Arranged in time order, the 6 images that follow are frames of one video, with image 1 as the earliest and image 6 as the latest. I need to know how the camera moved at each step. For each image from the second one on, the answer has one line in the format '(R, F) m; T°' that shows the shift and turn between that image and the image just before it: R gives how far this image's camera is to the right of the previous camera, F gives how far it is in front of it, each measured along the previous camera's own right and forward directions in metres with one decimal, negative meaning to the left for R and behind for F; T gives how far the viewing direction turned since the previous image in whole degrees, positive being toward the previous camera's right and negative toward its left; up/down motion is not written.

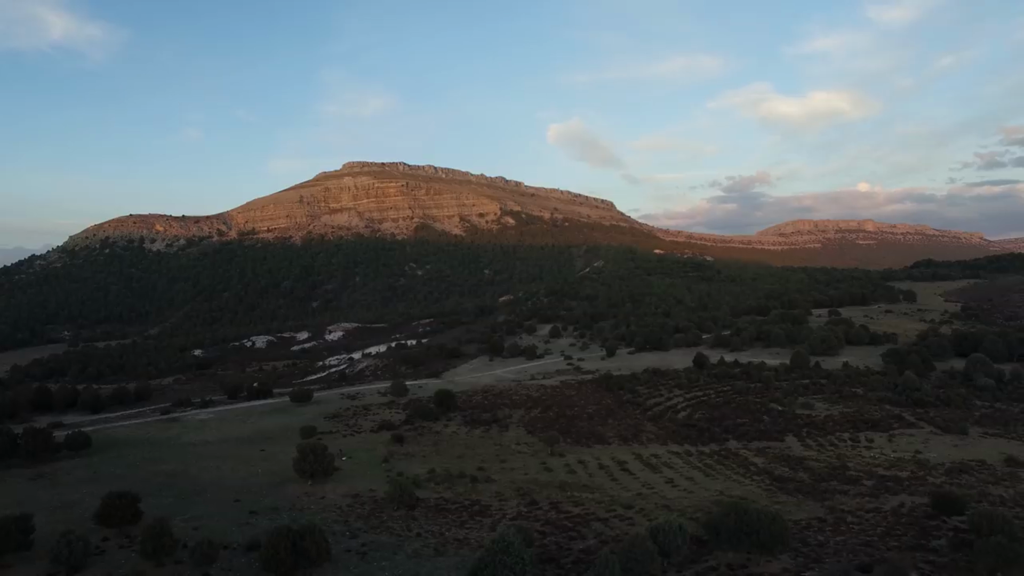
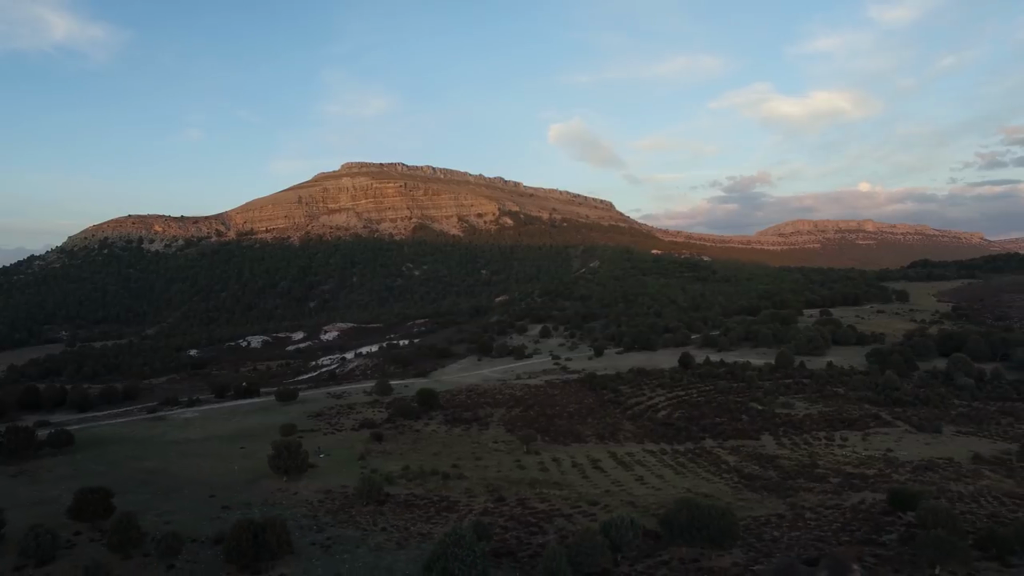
(+1.0, -0.4) m; 0°
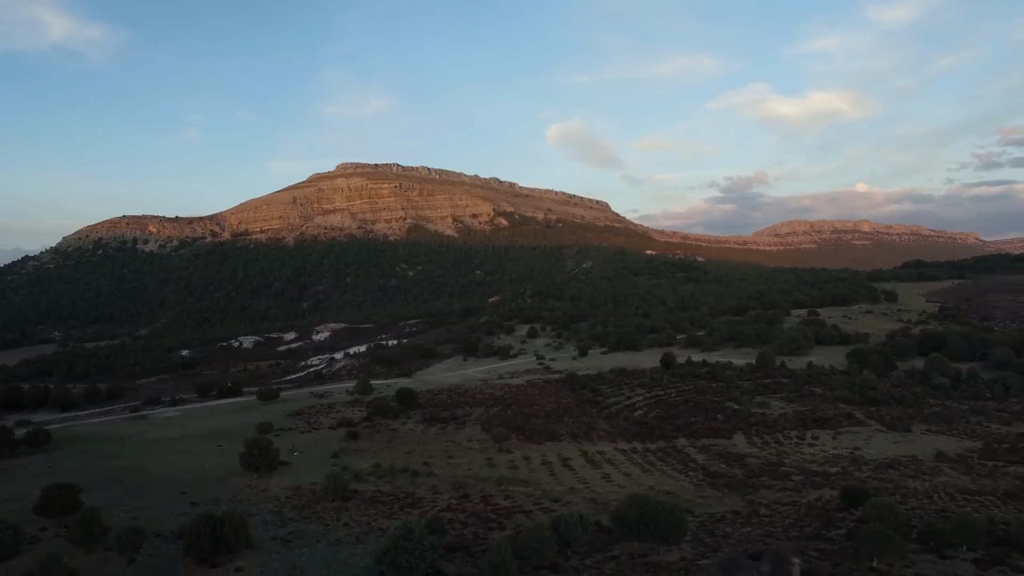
(+1.1, -0.4) m; 0°
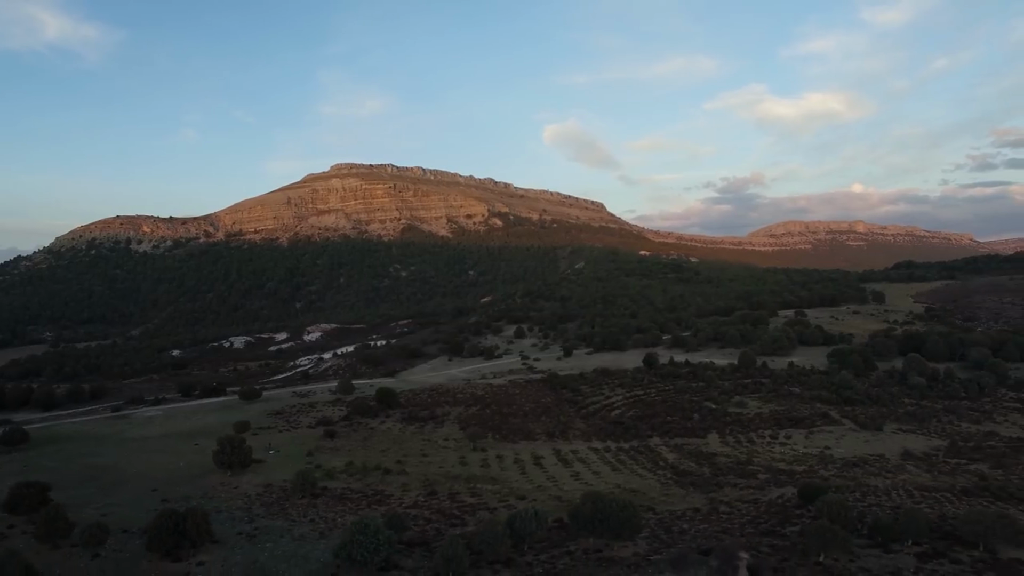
(+1.0, -0.4) m; 0°
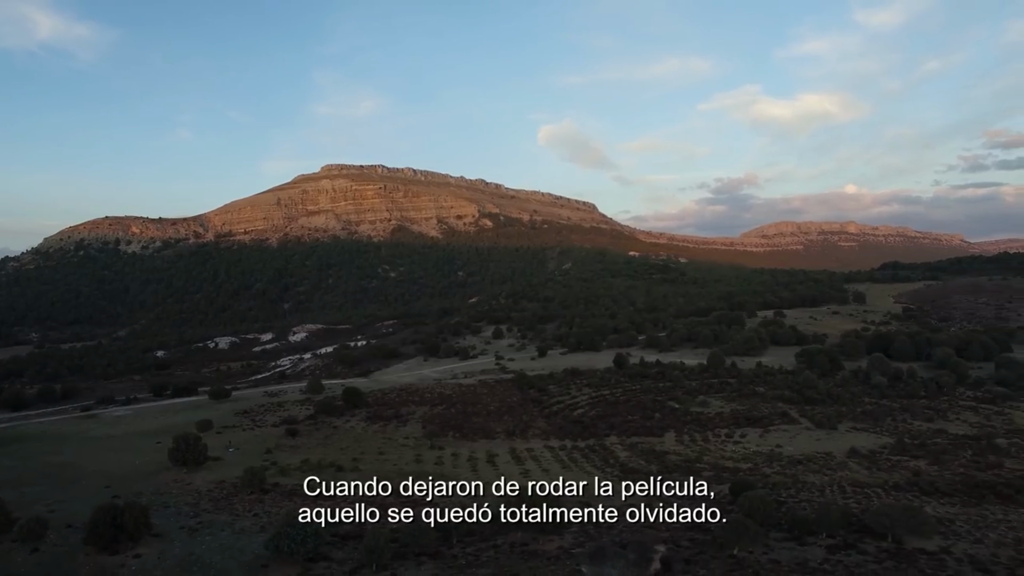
(+1.7, -0.6) m; 0°
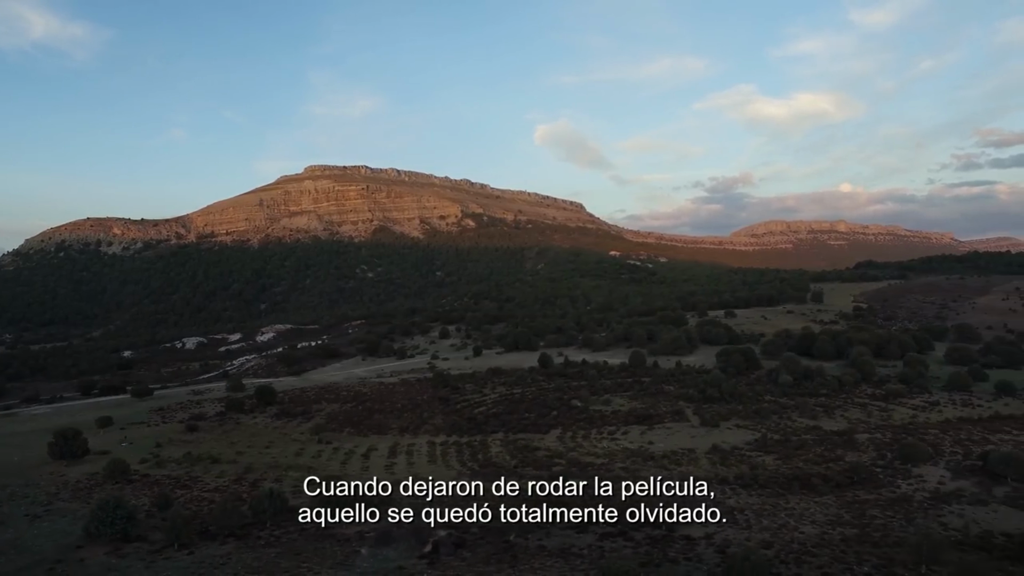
(+5.4, -1.3) m; 0°
